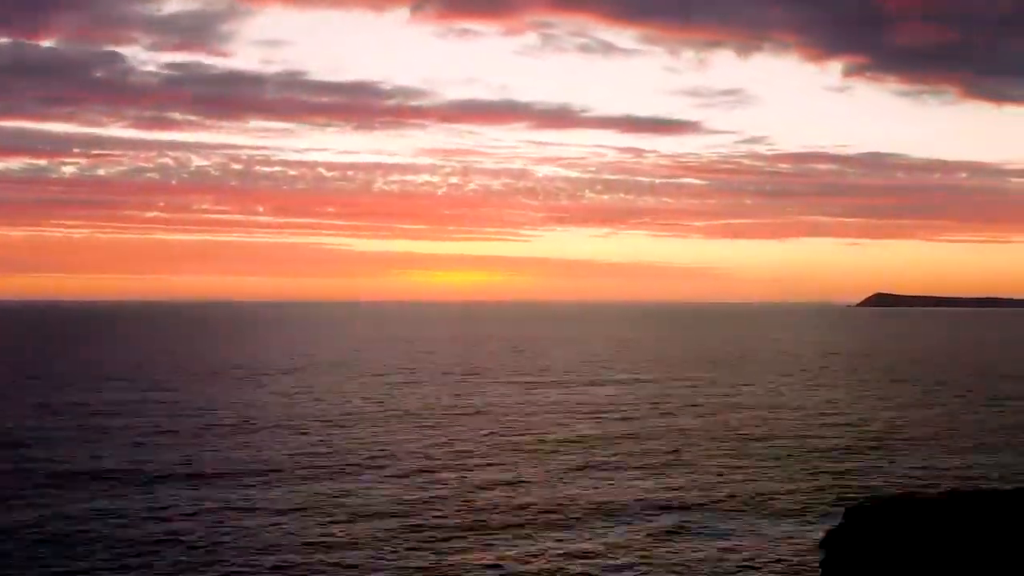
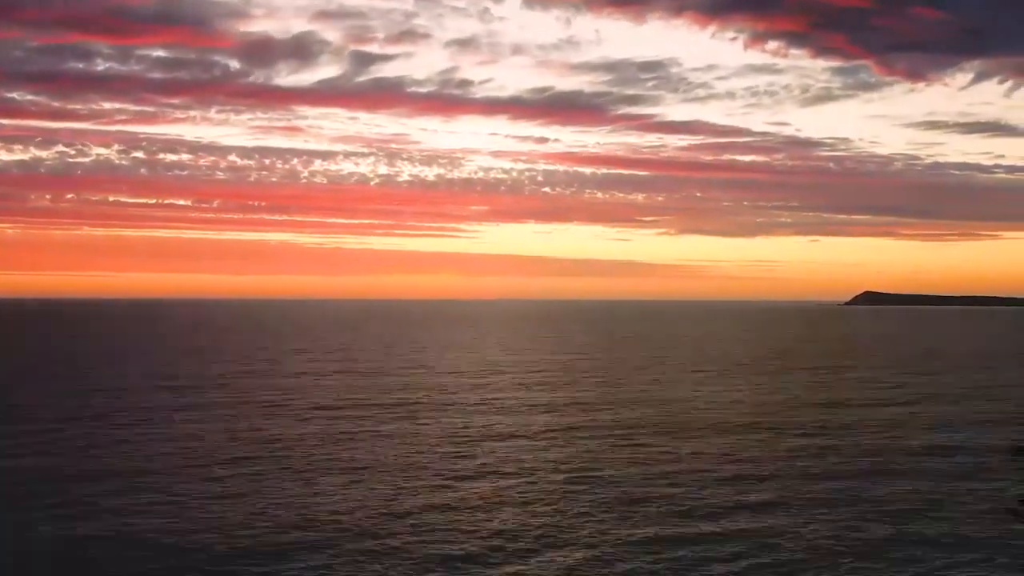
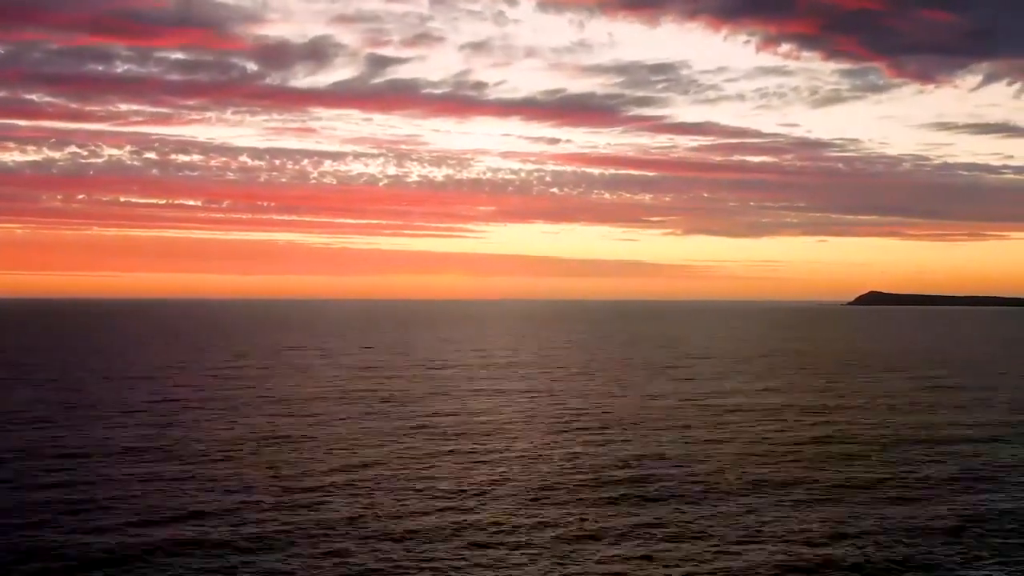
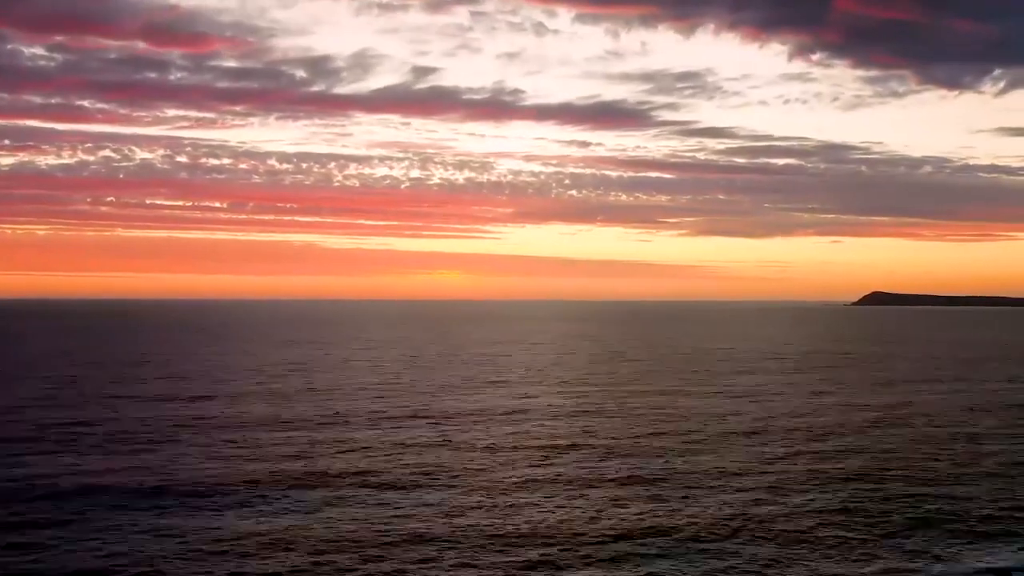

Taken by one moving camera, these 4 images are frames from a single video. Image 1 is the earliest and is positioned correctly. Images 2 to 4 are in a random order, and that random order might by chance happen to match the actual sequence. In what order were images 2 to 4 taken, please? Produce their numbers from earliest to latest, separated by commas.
4, 3, 2
